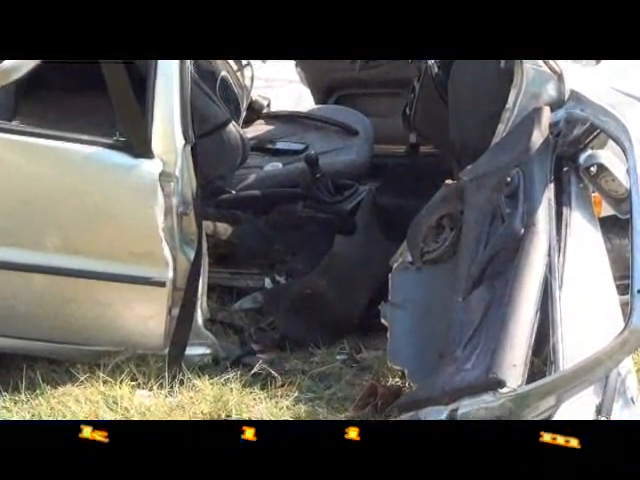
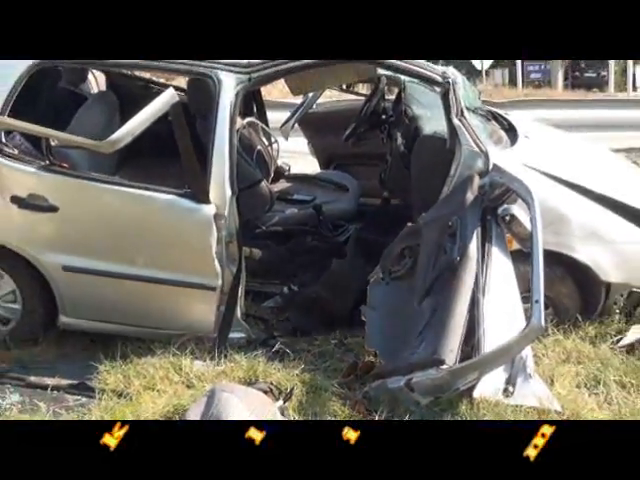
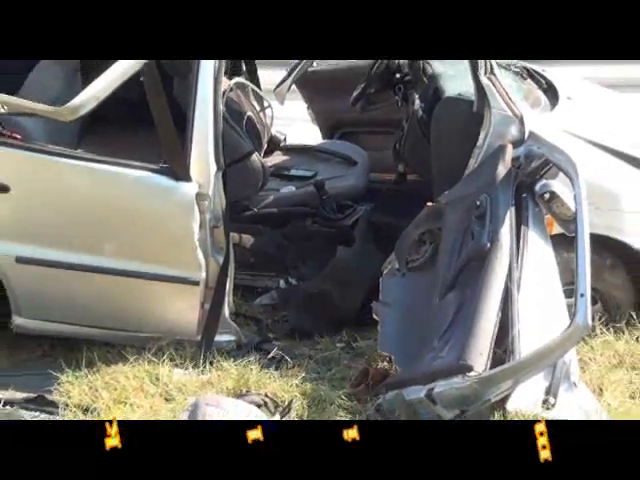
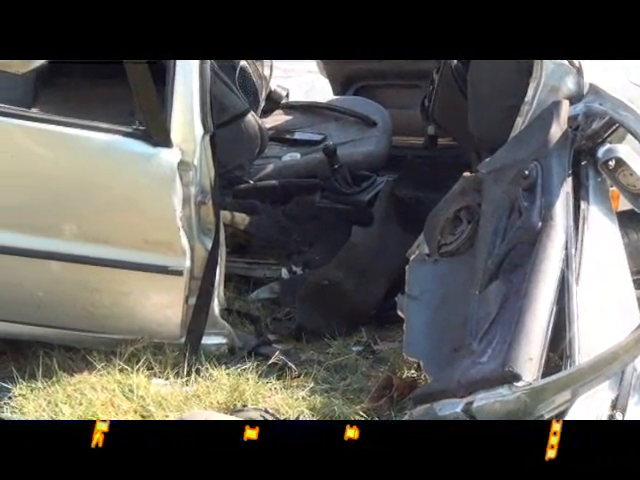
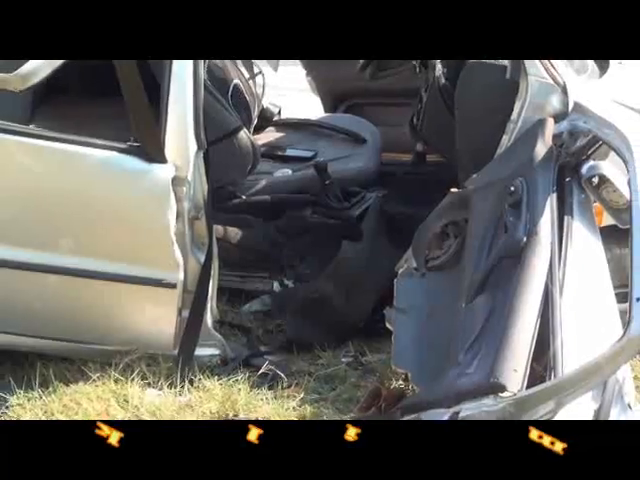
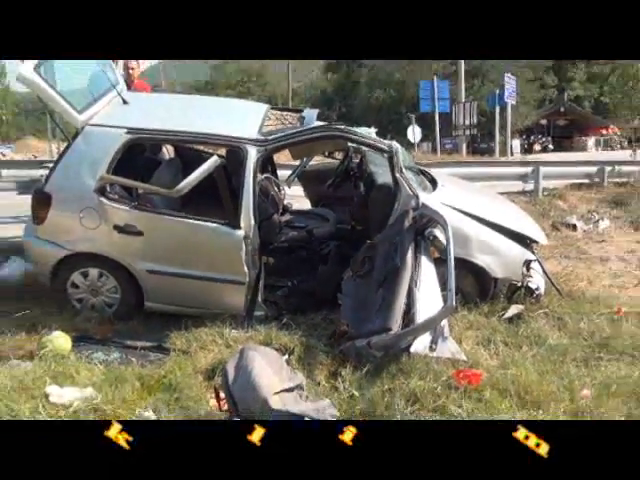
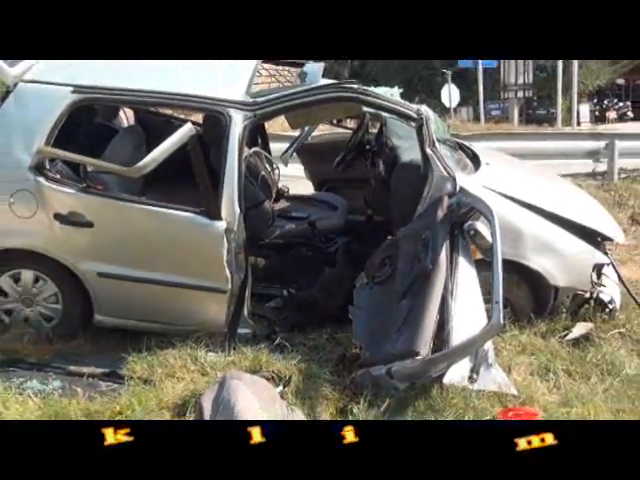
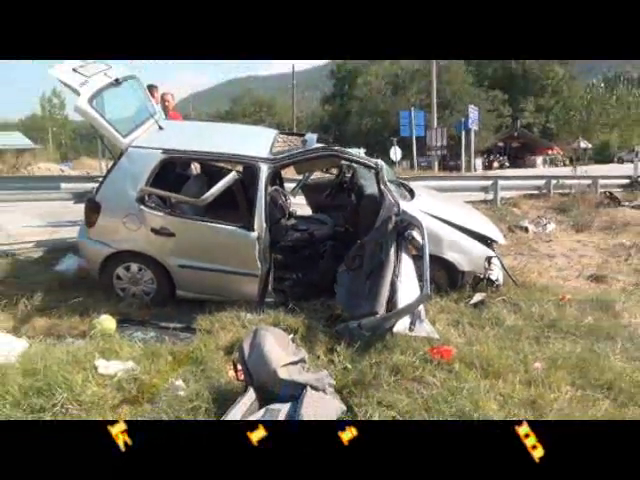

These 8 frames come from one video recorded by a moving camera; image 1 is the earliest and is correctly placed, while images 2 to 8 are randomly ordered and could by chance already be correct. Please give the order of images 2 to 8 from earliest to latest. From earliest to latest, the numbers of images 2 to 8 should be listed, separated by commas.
4, 5, 3, 2, 7, 6, 8
